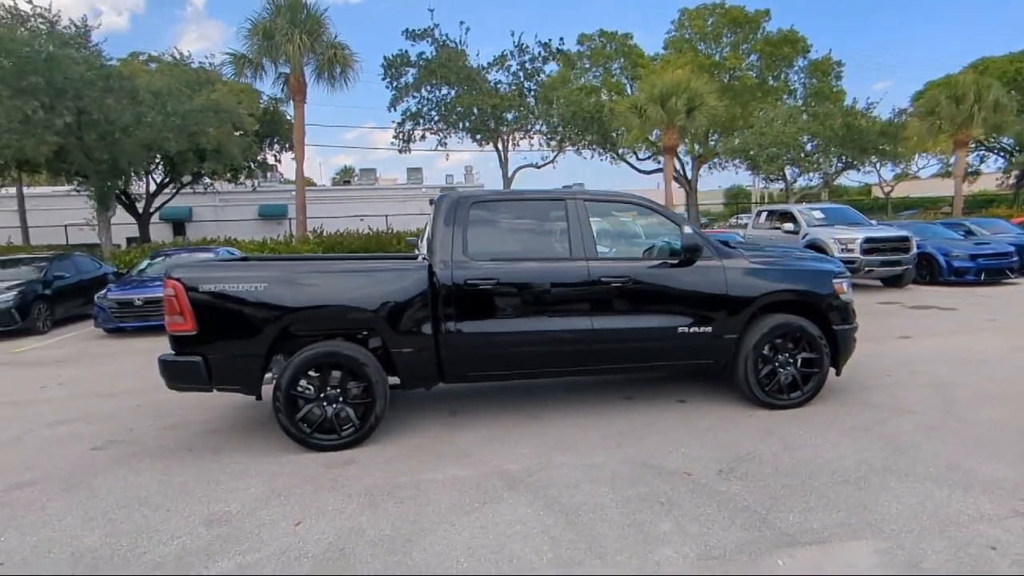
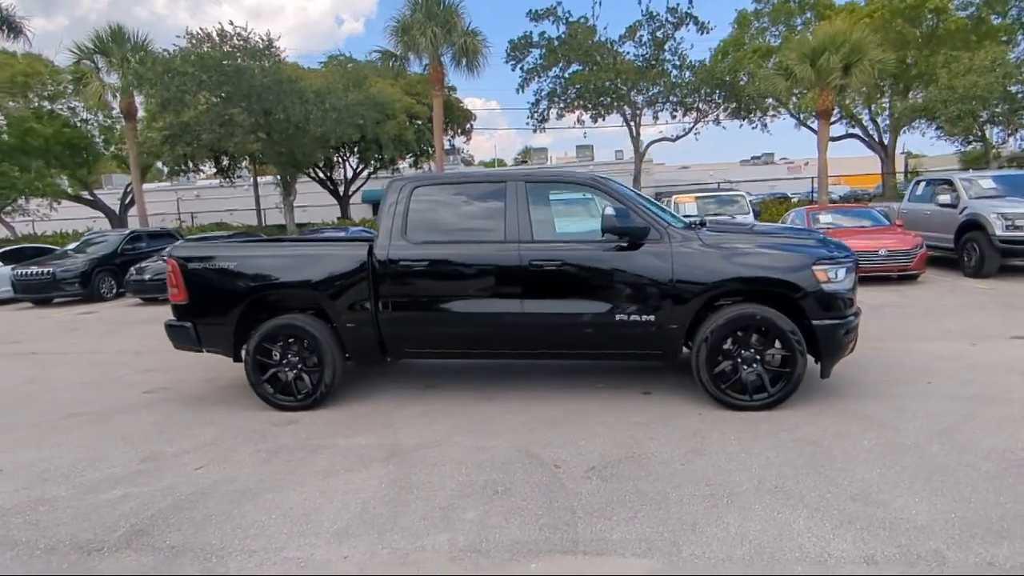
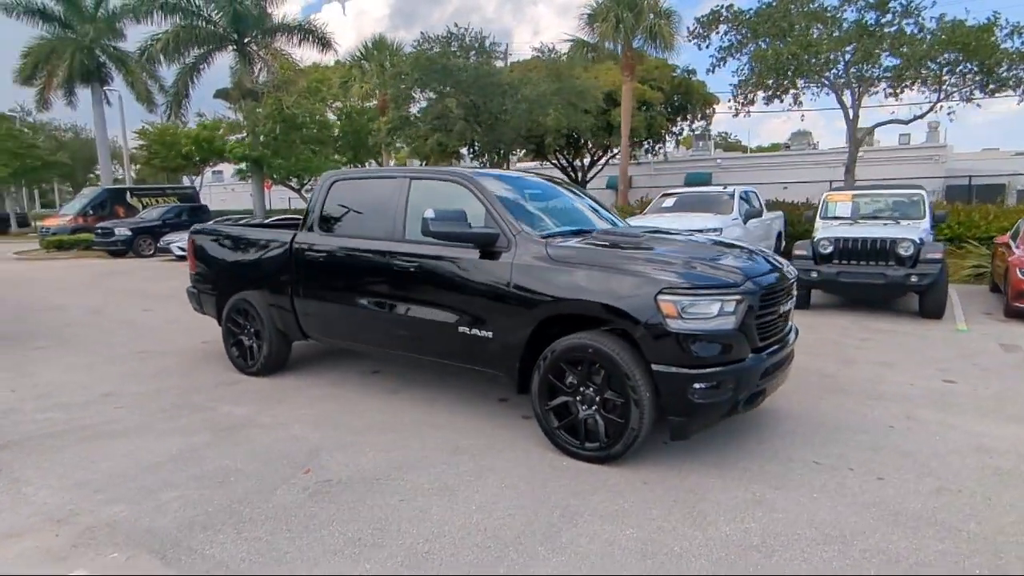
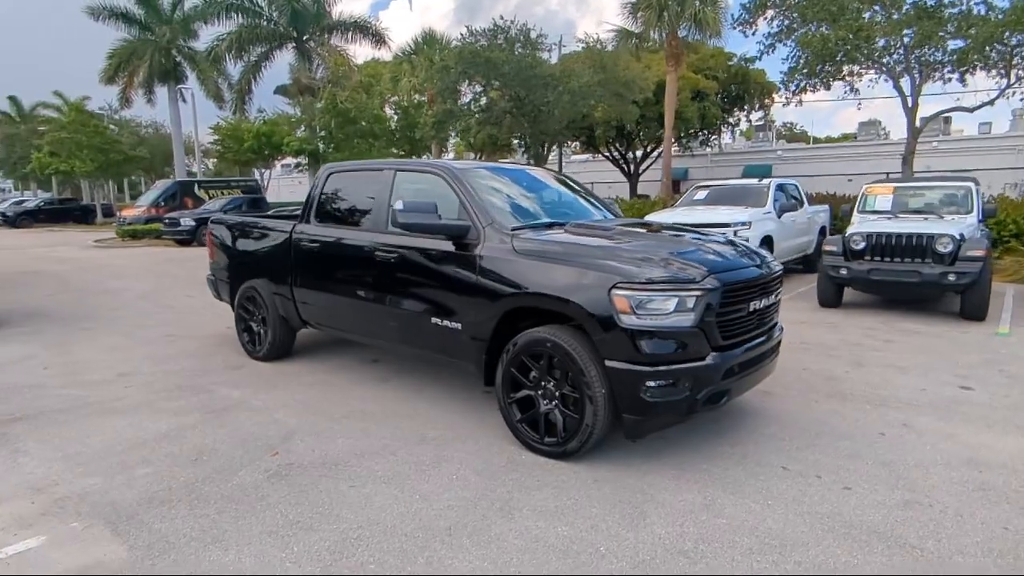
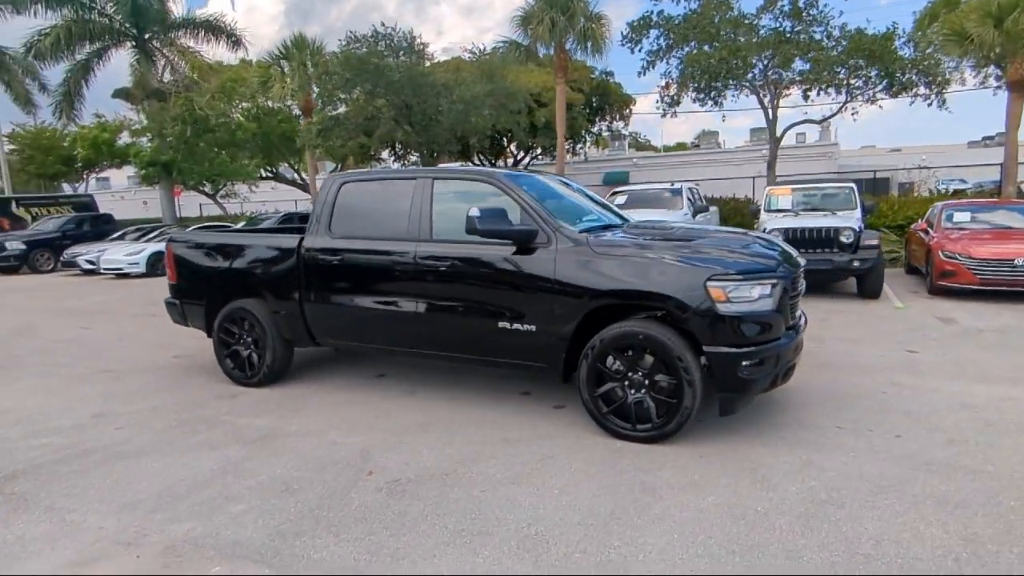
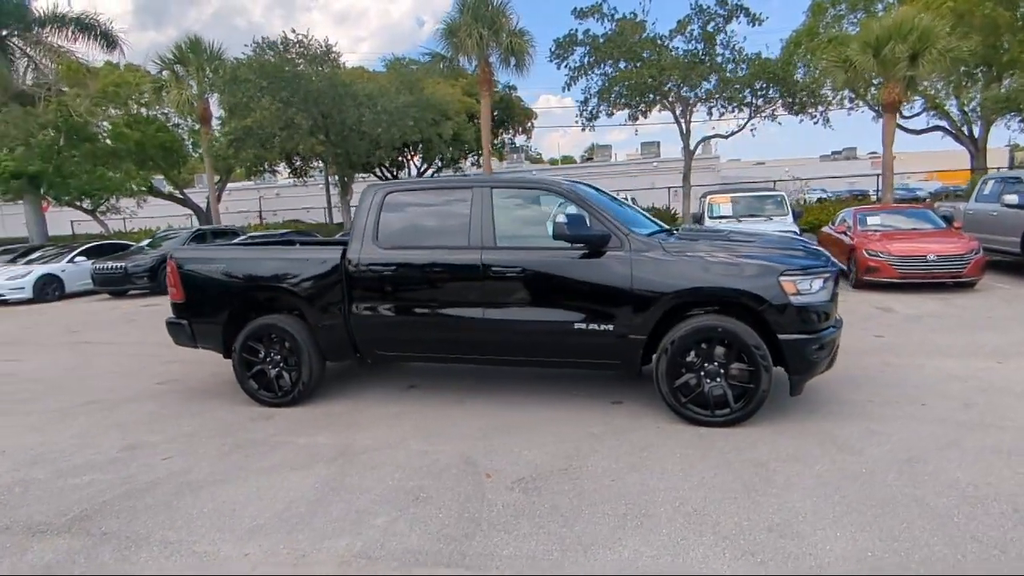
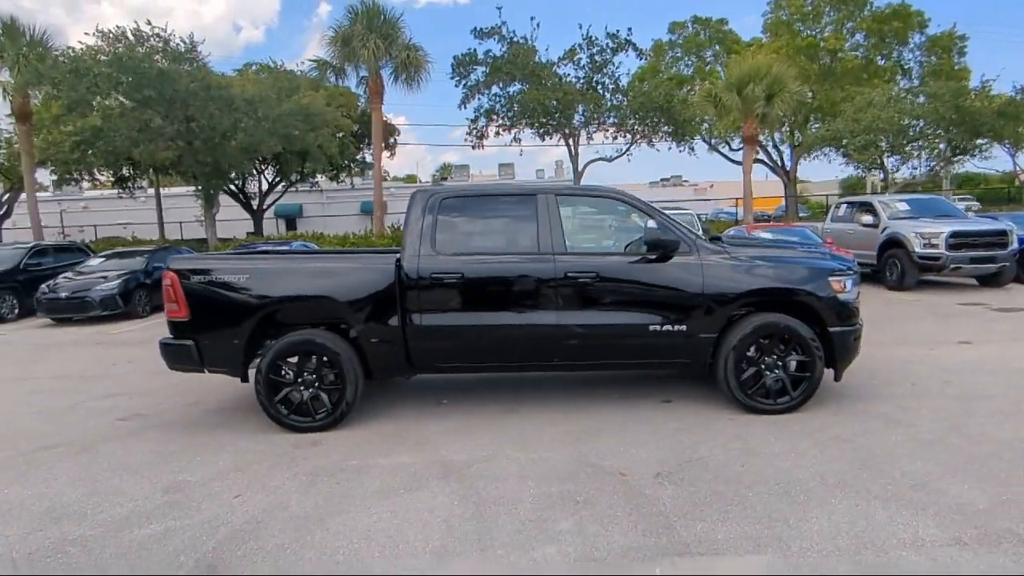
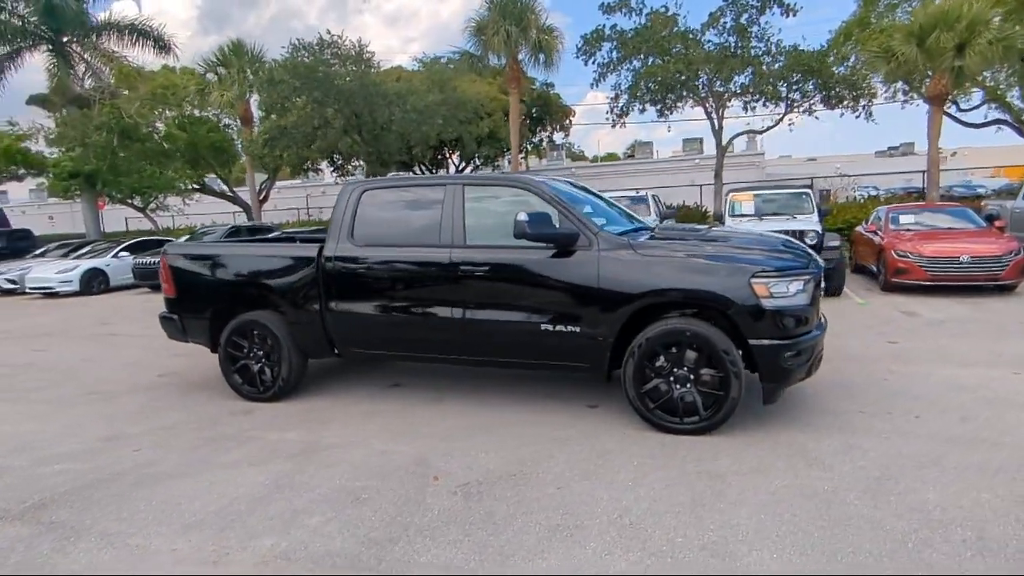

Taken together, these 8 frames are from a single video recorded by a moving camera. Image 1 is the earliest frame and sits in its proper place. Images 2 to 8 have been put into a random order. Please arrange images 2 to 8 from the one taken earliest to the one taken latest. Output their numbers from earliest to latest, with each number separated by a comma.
7, 2, 6, 8, 5, 3, 4
